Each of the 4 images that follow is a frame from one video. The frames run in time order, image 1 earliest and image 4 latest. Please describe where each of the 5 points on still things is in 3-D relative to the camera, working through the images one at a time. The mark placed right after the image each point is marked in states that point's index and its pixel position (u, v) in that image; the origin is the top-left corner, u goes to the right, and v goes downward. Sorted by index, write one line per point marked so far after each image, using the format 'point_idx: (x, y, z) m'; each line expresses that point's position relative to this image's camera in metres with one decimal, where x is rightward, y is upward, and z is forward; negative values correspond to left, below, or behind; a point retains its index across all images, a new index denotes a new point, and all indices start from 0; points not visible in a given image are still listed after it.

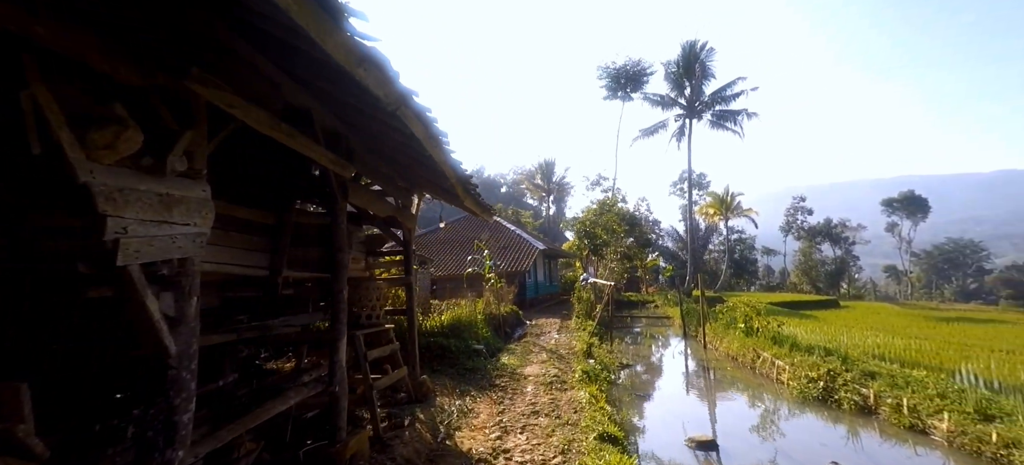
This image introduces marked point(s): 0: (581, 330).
0: (+2.3, -3.2, +15.5) m
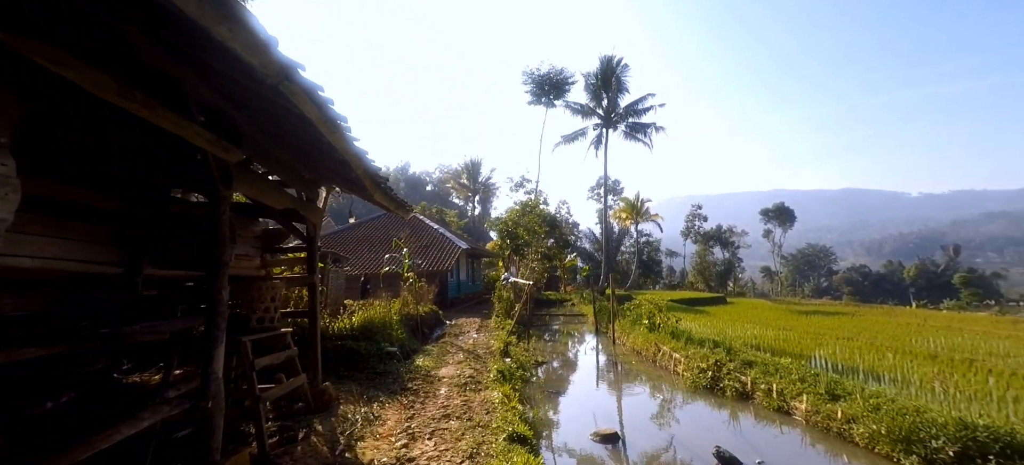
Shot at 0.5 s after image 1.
0: (-0.3, -3.2, +15.5) m
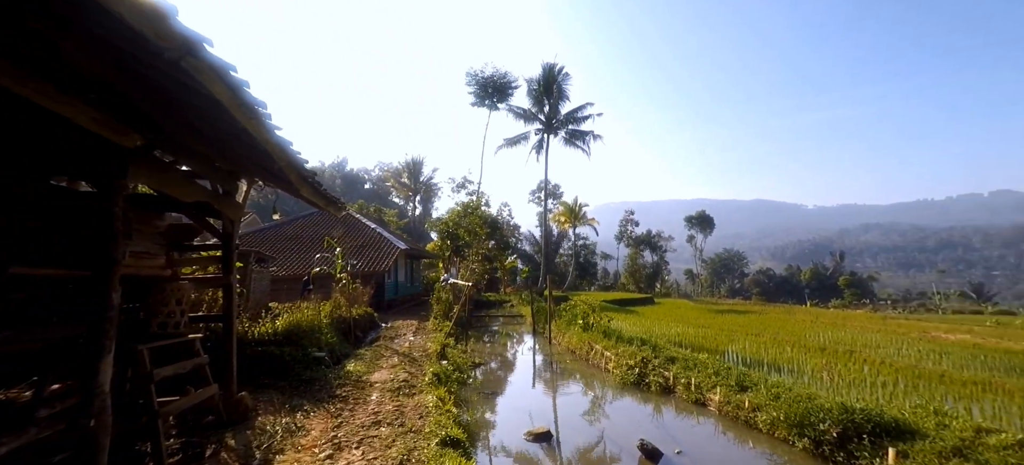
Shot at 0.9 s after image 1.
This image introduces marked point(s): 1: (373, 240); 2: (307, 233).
0: (-2.3, -3.2, +15.2) m
1: (-6.0, -0.3, +19.9) m
2: (-8.7, 0.0, +20.0) m
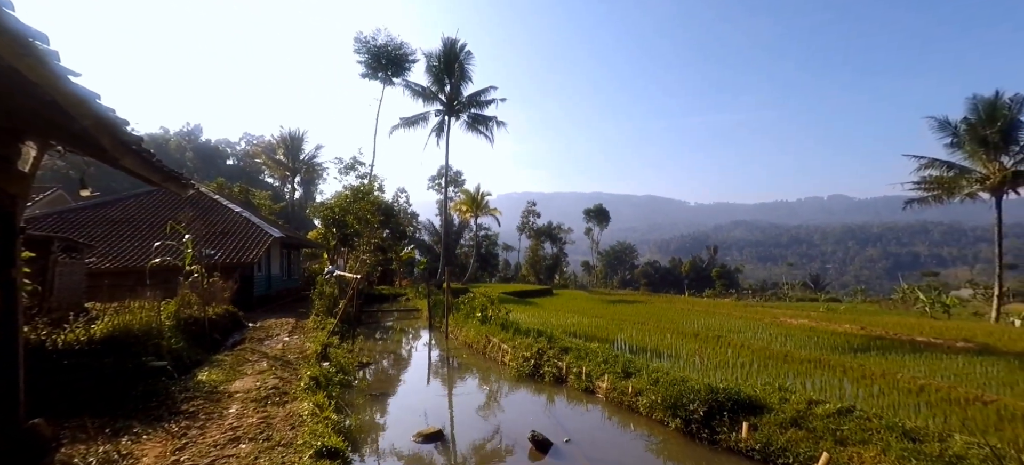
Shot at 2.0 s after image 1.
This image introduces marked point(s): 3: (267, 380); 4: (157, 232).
0: (-5.4, -2.8, +13.3) m
1: (-9.8, +0.3, +17.1) m
2: (-12.5, +0.7, +16.5) m
3: (-4.1, -2.6, +7.8) m
4: (-11.4, +0.2, +15.7) m
